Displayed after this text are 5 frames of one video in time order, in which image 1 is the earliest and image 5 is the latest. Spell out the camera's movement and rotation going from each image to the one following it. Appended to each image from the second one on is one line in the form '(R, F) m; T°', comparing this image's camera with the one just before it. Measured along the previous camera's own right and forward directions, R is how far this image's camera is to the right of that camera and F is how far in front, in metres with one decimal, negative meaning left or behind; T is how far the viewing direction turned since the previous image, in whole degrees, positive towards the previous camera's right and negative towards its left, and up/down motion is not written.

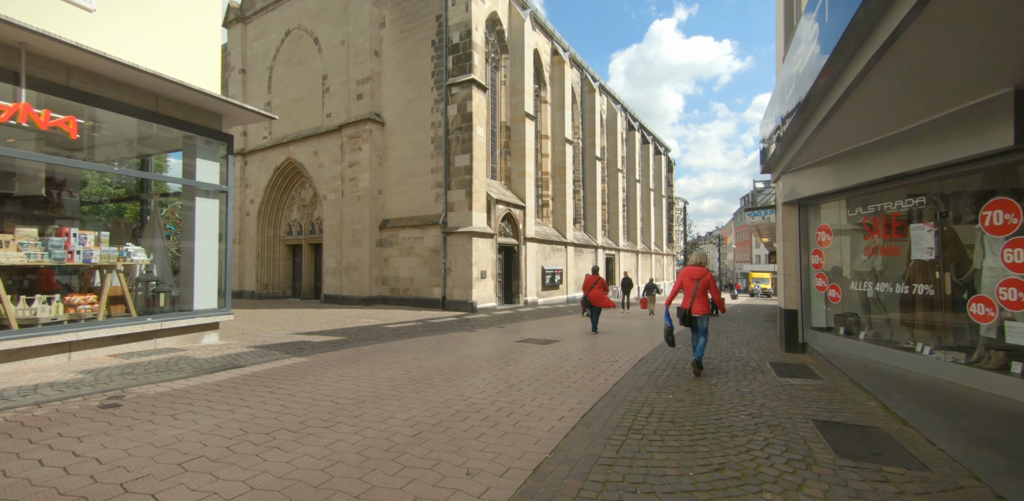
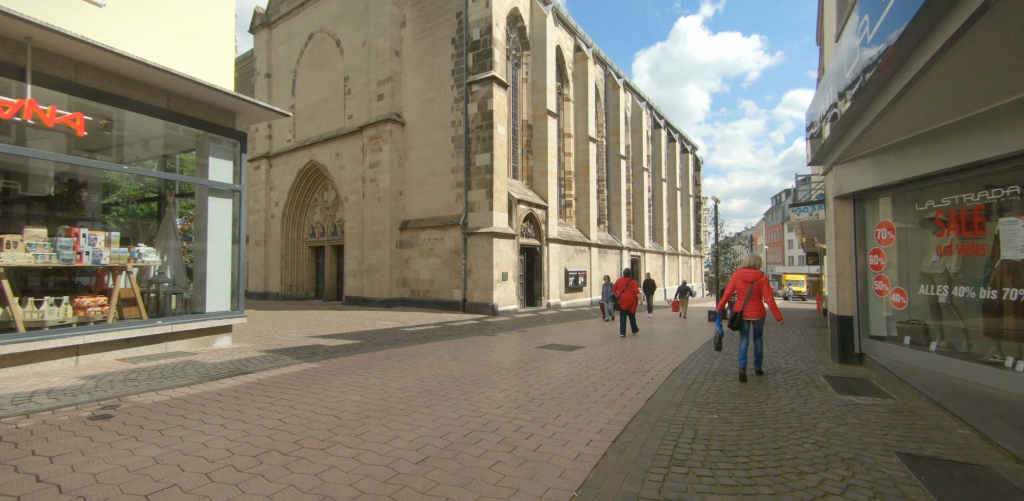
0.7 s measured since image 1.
(0.0, +0.5) m; -3°
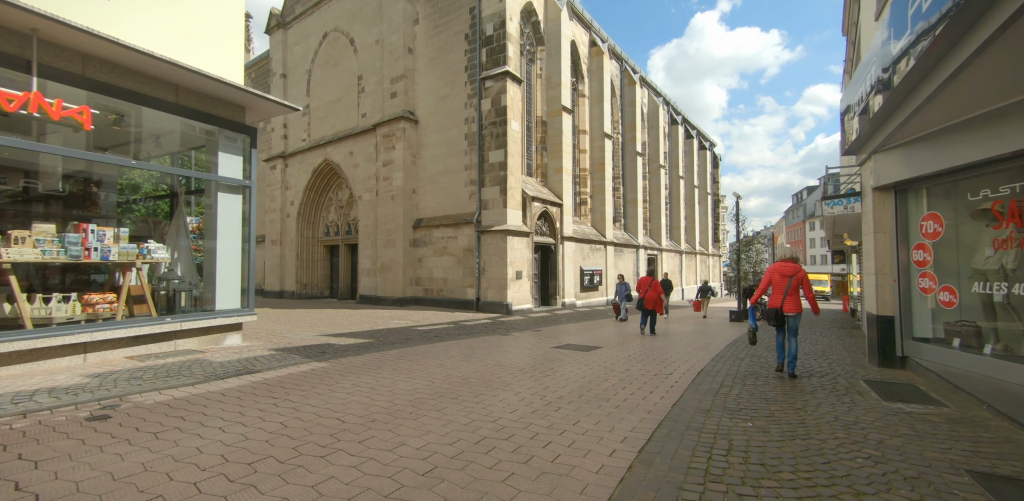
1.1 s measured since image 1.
(0.0, +0.3) m; -2°
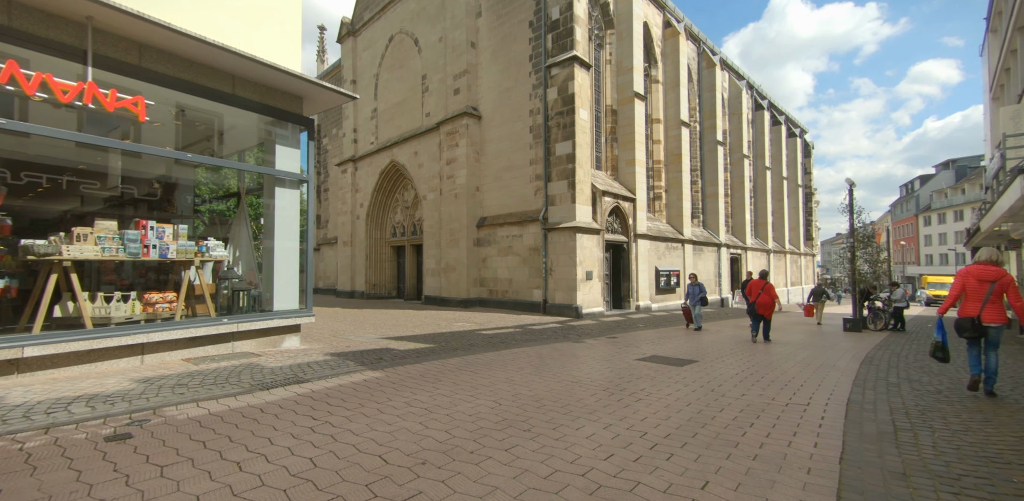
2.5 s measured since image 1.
(-0.2, +1.0) m; -8°
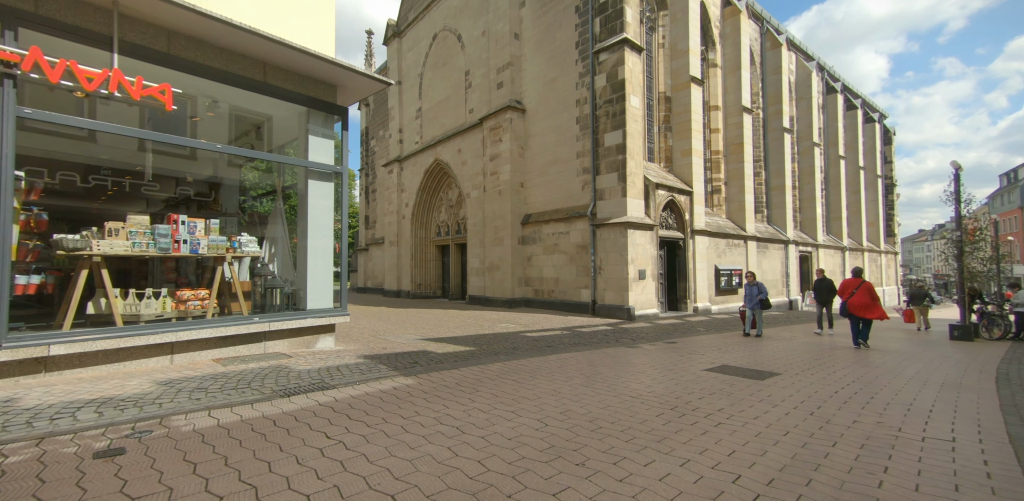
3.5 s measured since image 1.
(0.0, +0.7) m; -6°
